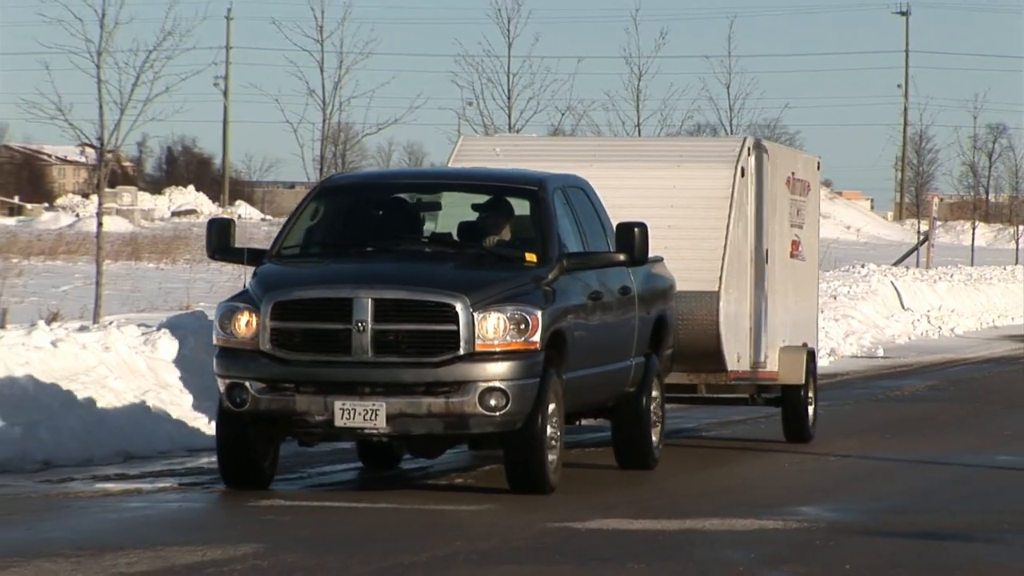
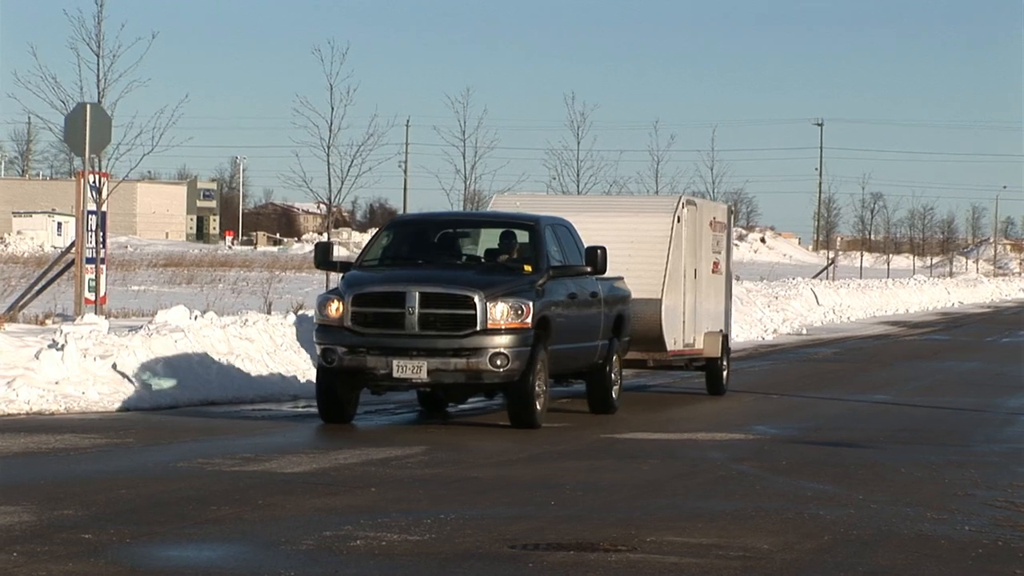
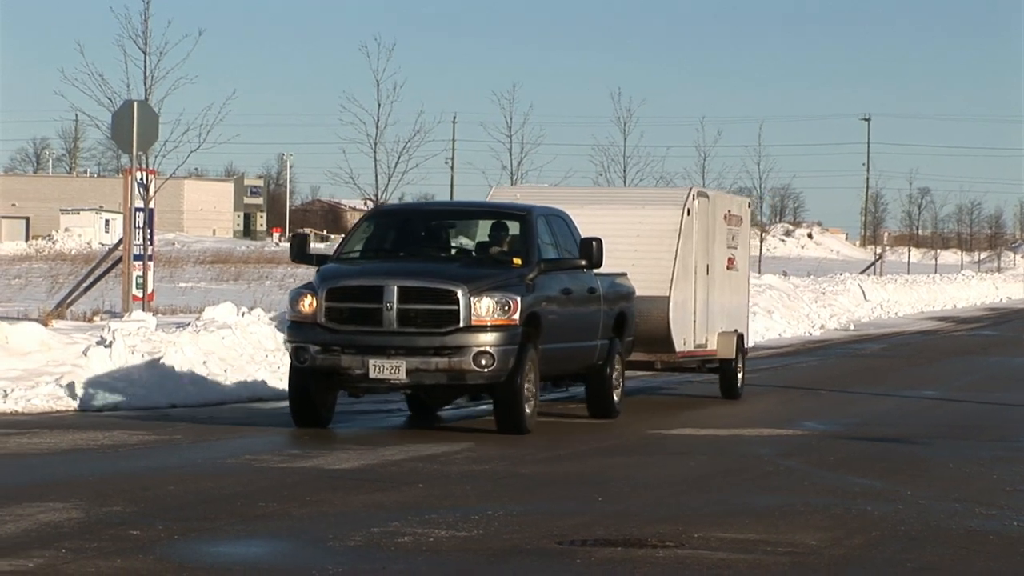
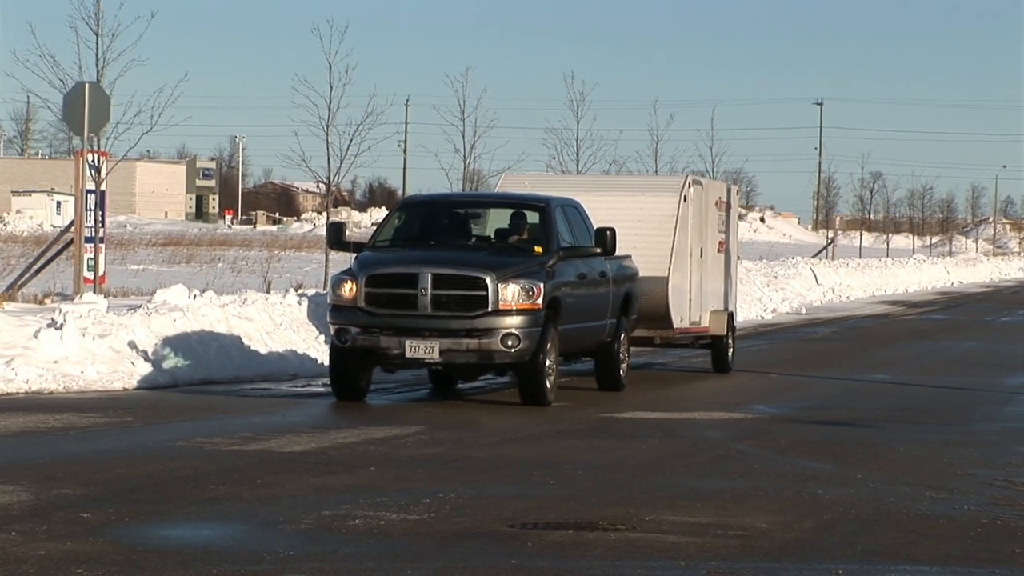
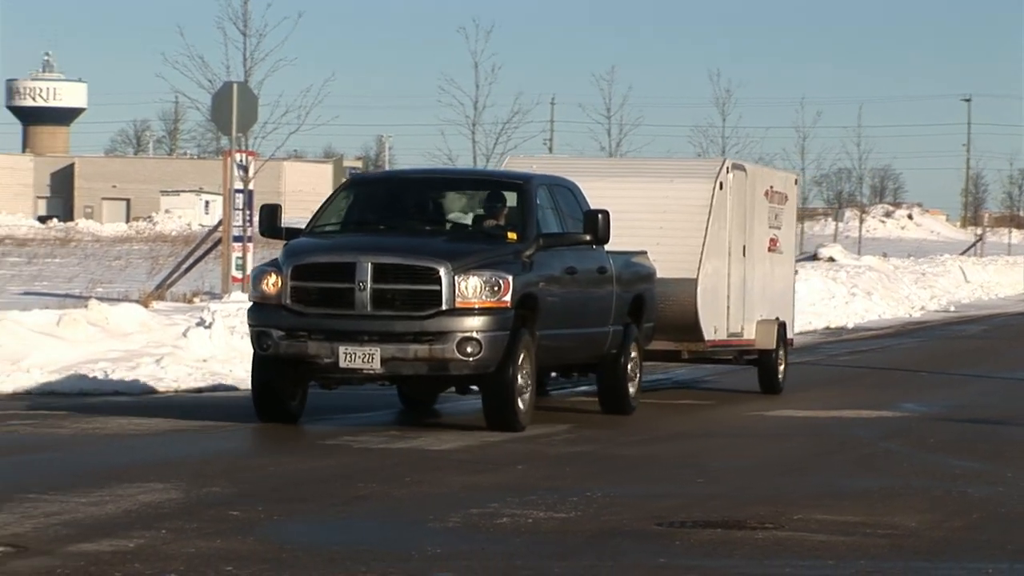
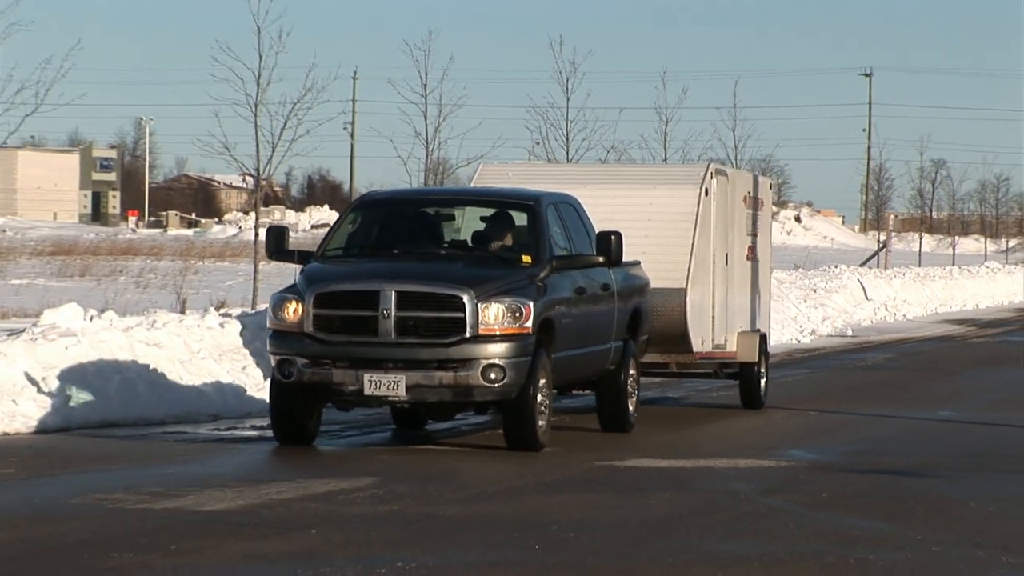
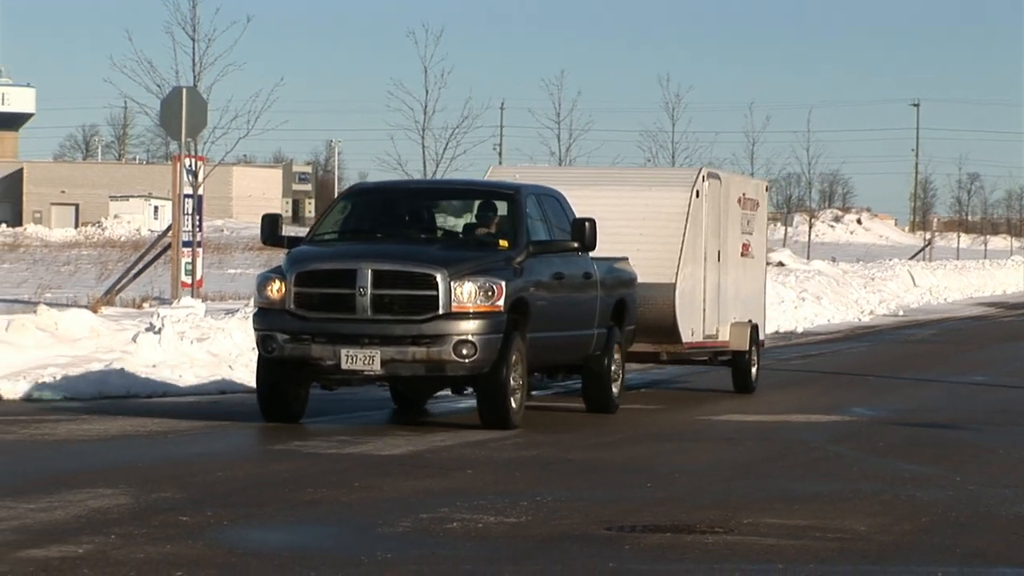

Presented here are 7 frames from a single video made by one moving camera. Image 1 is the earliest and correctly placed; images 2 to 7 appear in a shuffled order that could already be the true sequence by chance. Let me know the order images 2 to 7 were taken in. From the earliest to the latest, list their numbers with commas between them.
6, 4, 2, 3, 7, 5
